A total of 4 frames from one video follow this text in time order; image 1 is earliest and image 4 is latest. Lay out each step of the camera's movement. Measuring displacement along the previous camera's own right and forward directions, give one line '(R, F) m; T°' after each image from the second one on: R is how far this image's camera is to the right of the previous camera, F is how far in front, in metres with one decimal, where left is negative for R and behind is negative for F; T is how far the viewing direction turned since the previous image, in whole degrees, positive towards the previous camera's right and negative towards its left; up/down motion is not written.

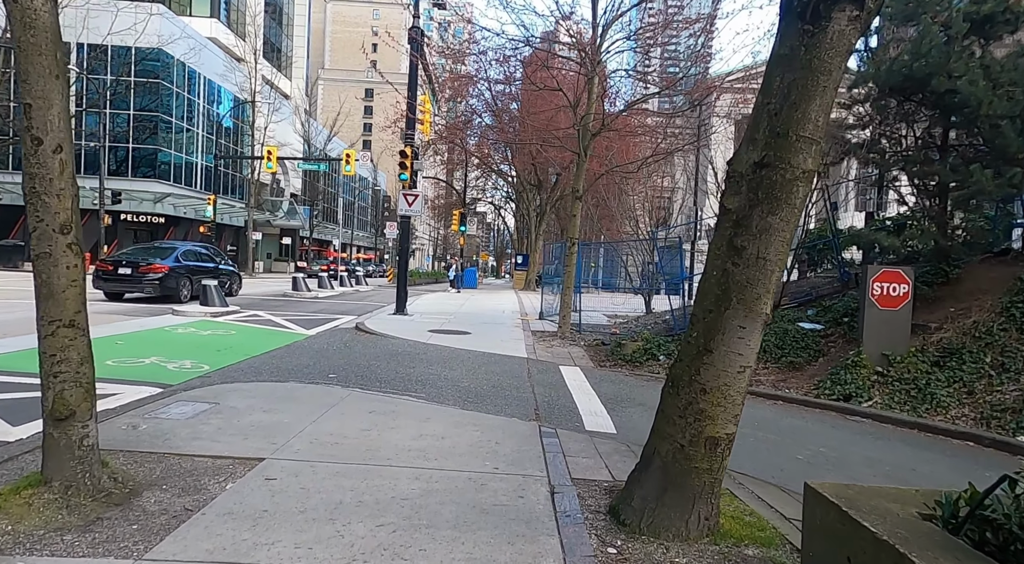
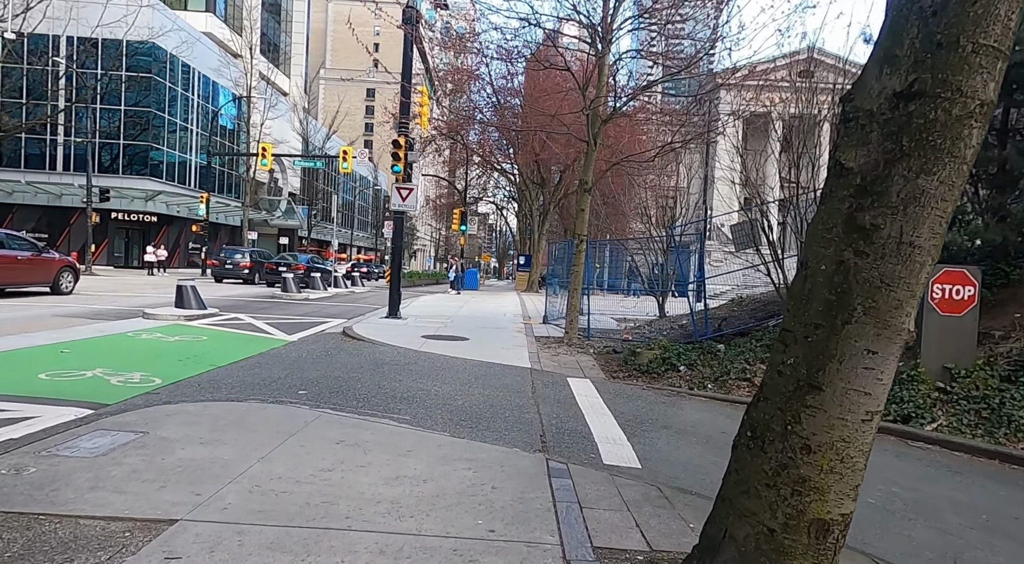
(0.0, +1.1) m; 0°
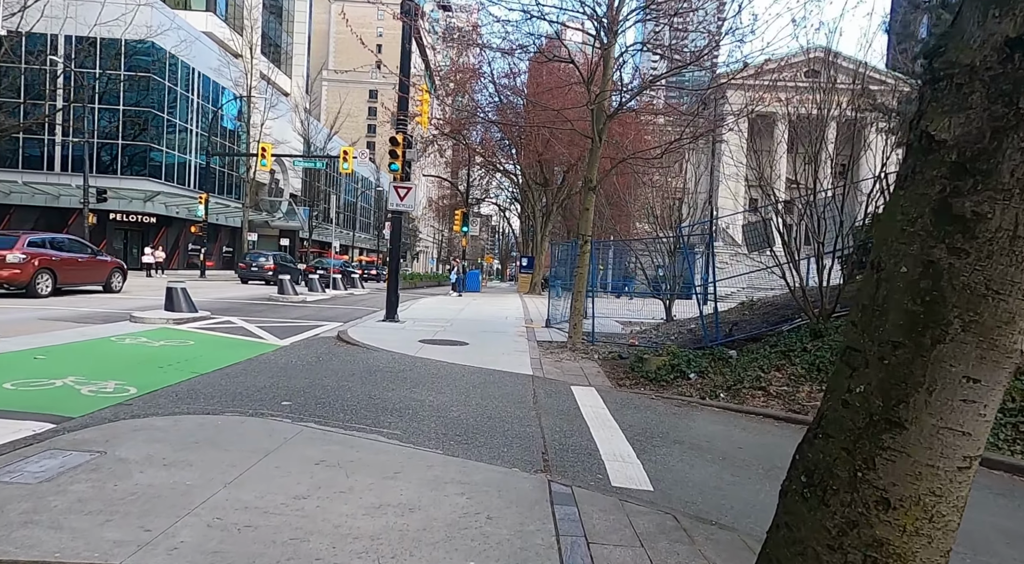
(0.0, +0.5) m; 0°
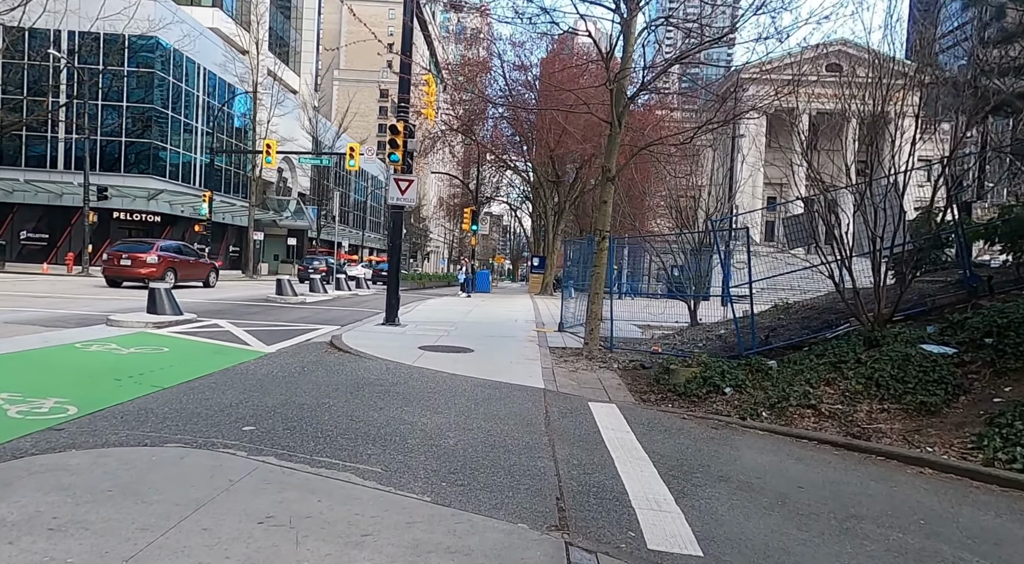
(0.0, +1.1) m; -1°
